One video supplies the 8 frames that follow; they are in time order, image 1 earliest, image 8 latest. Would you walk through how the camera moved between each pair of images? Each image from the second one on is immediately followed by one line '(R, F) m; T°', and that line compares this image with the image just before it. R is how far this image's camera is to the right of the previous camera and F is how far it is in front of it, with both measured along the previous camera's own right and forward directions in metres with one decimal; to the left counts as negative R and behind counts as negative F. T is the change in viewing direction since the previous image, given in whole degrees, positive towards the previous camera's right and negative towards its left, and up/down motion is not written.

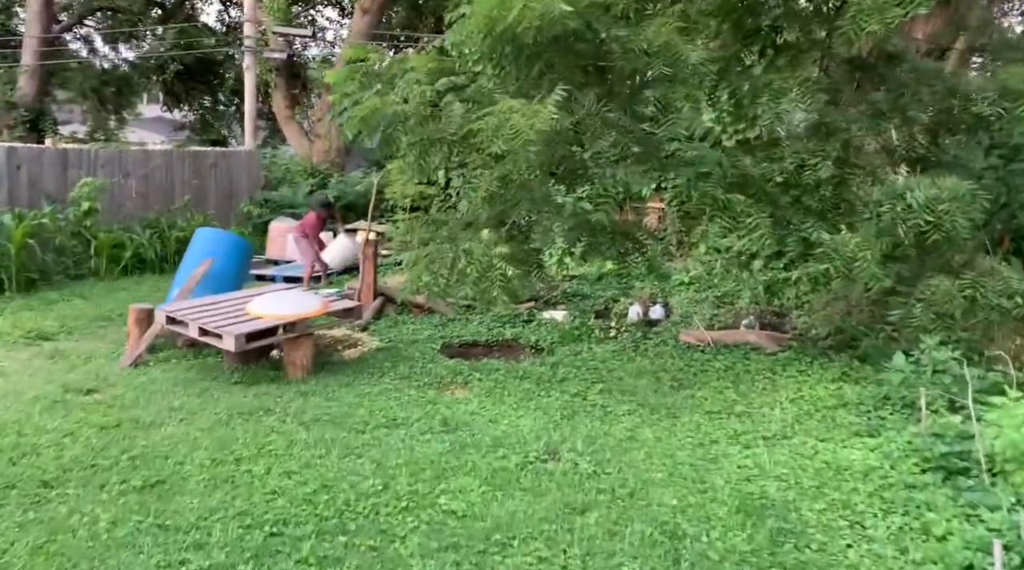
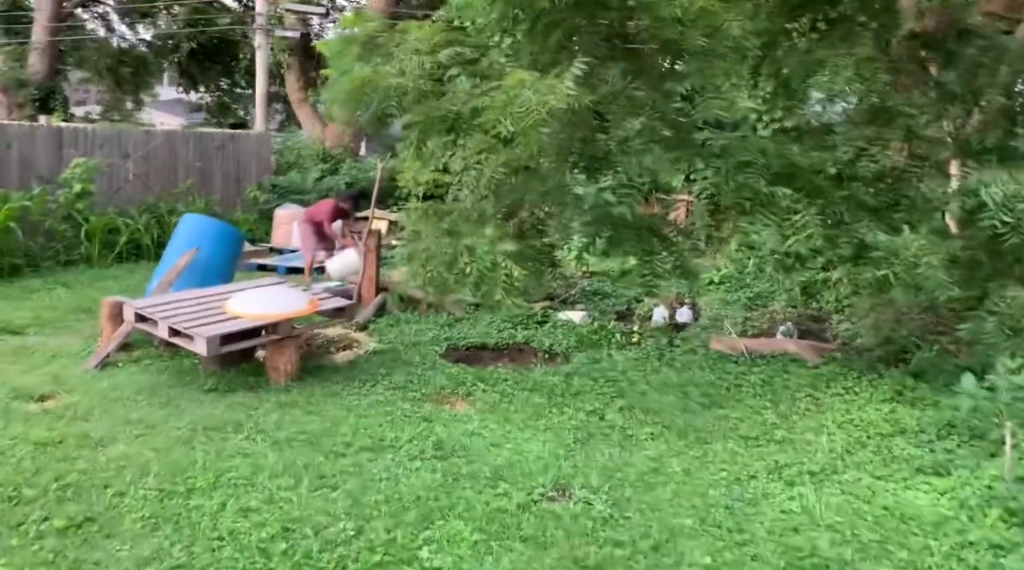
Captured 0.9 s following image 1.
(+0.1, +0.6) m; -1°
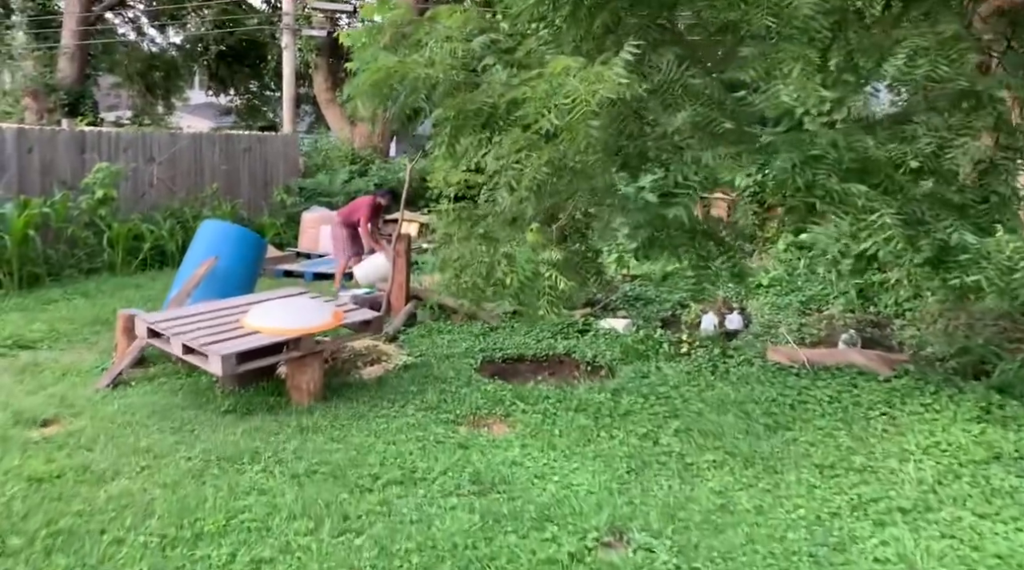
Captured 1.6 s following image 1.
(-0.1, +0.4) m; -2°
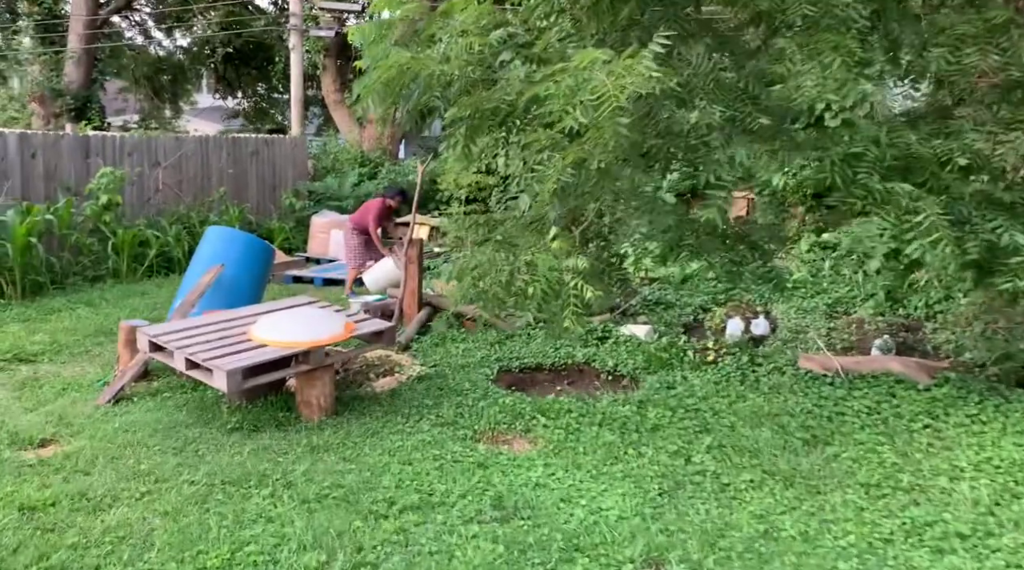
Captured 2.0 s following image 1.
(-0.1, +0.2) m; -1°
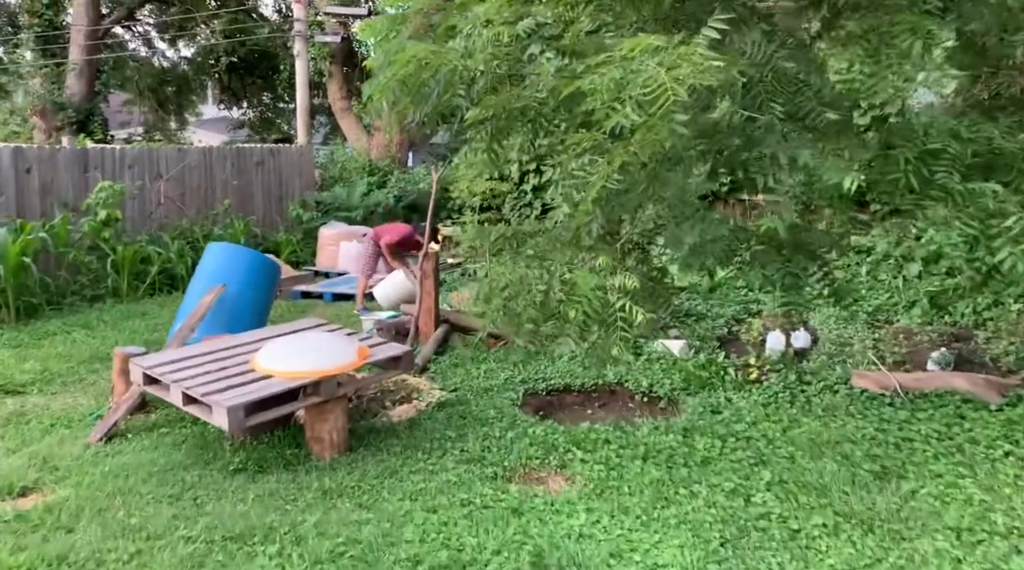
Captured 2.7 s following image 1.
(-0.1, +0.4) m; -1°
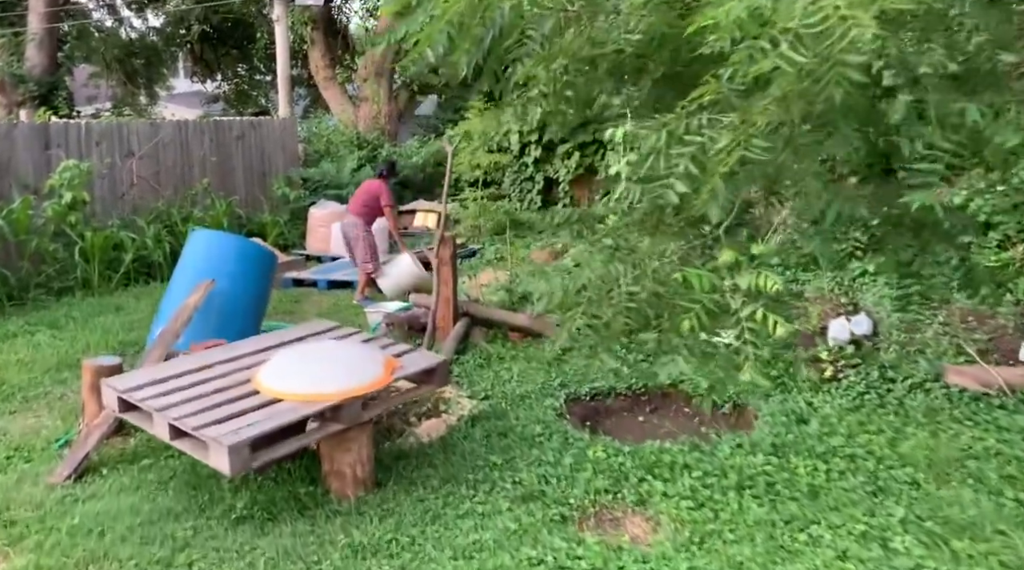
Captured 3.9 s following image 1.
(-0.3, +0.7) m; +1°
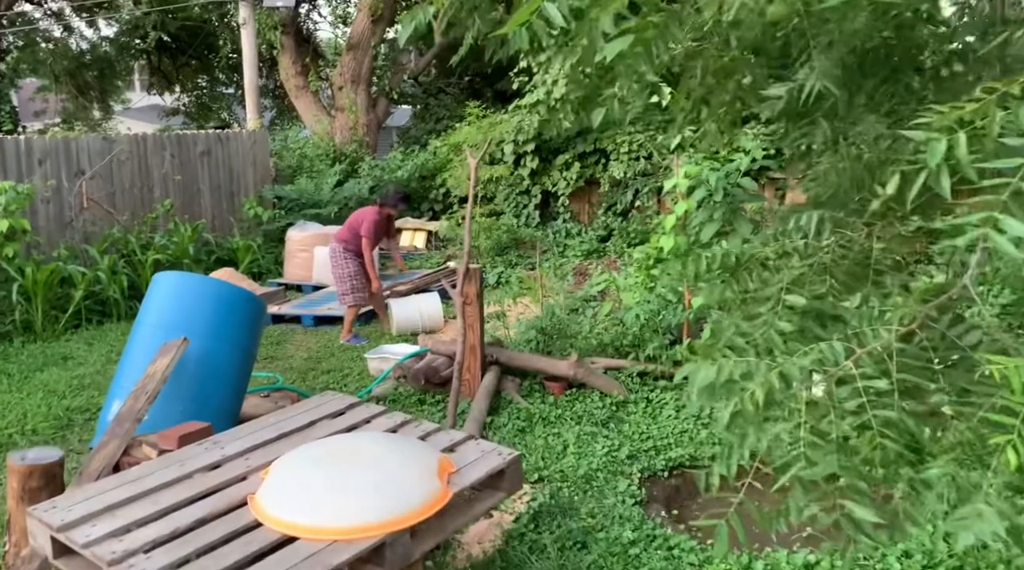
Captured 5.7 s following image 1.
(-0.4, +0.9) m; +2°
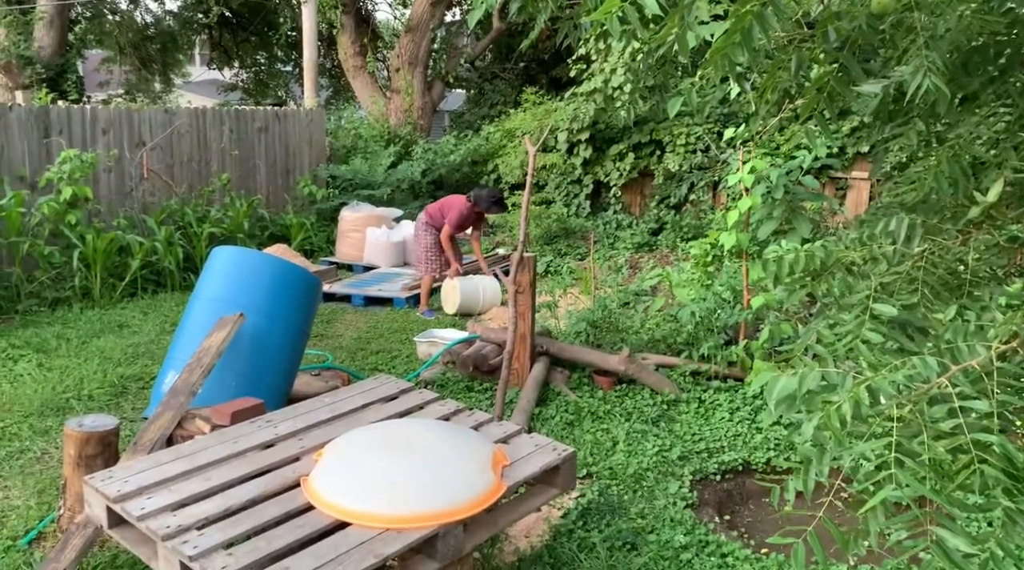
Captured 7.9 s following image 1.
(-0.1, +0.1) m; -3°
